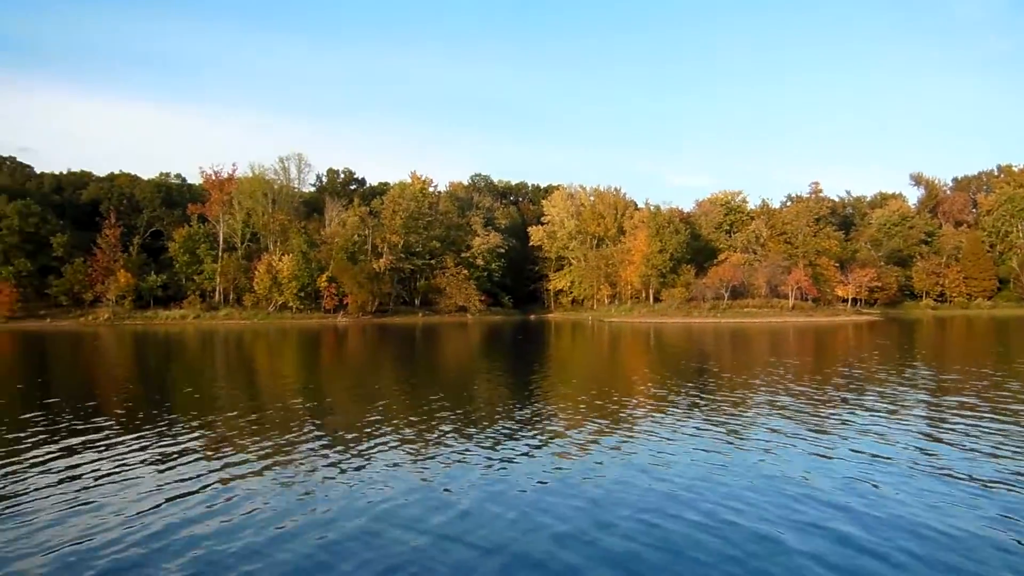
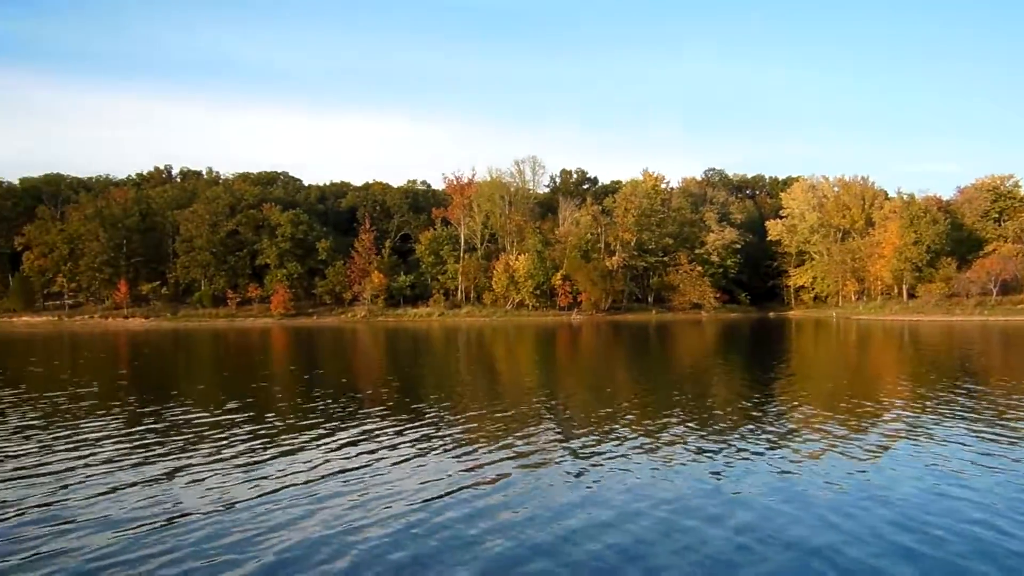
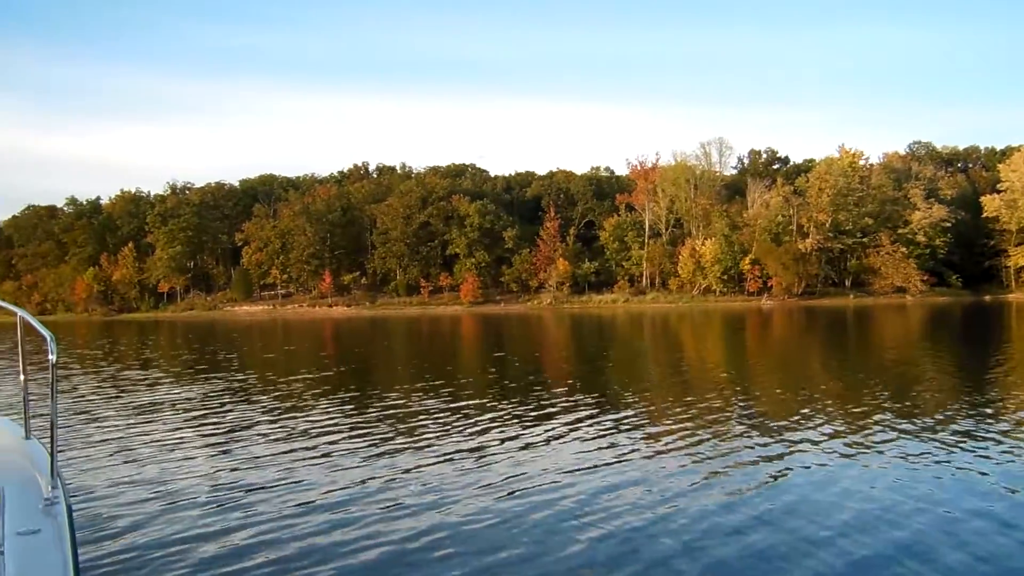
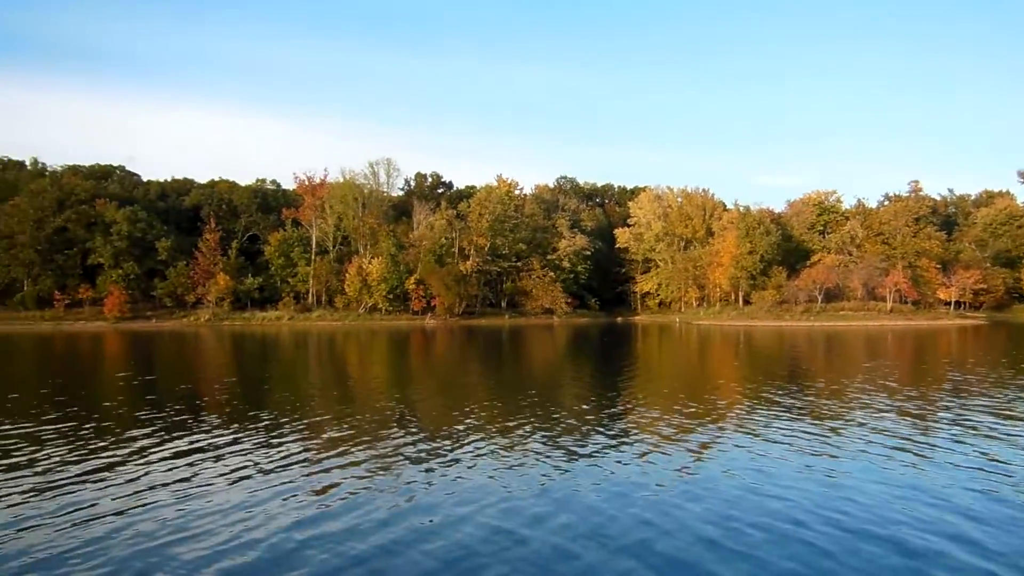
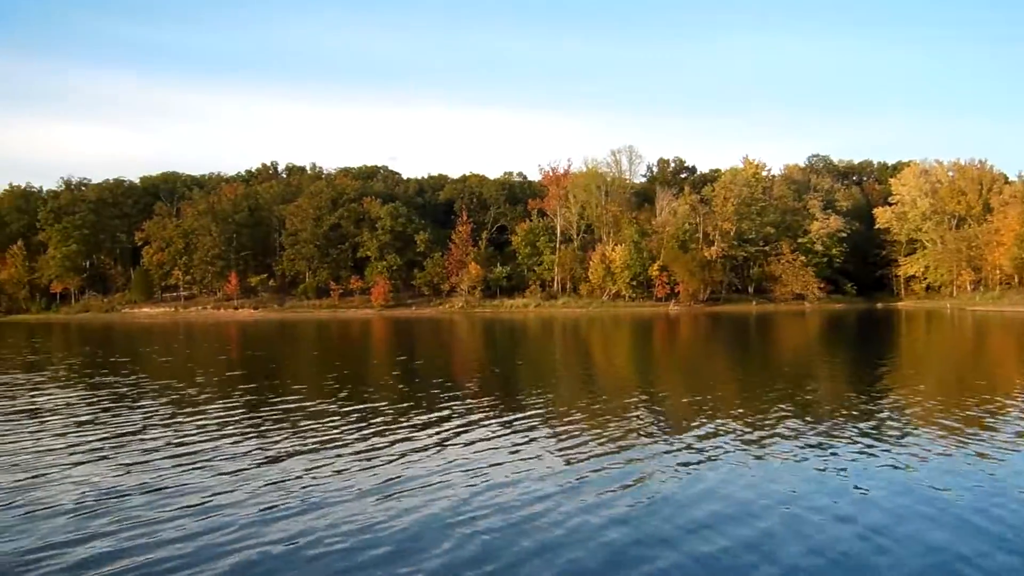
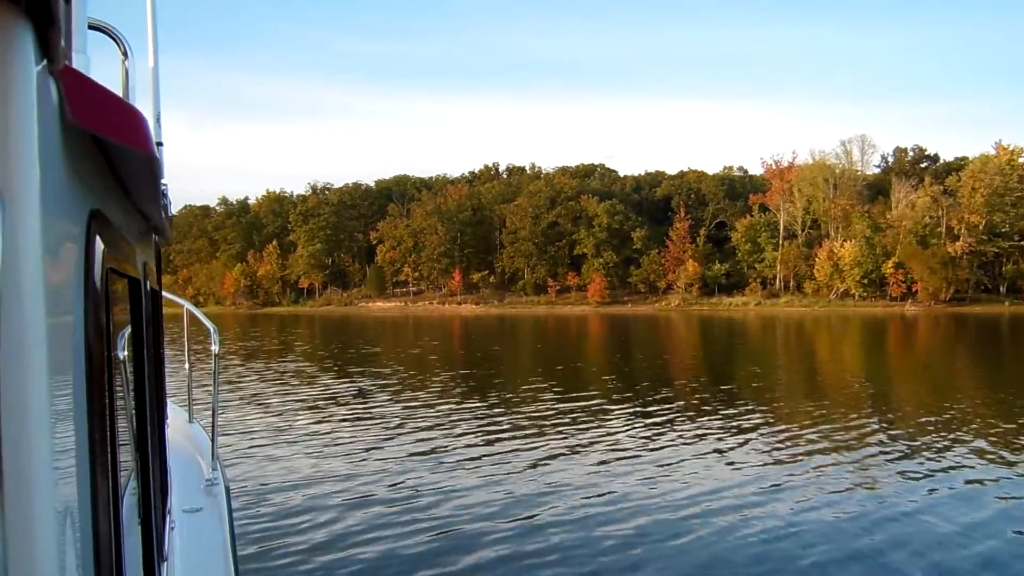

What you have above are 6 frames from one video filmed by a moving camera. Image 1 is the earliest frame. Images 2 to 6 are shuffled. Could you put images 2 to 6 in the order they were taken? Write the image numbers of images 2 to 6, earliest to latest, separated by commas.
4, 2, 5, 3, 6
